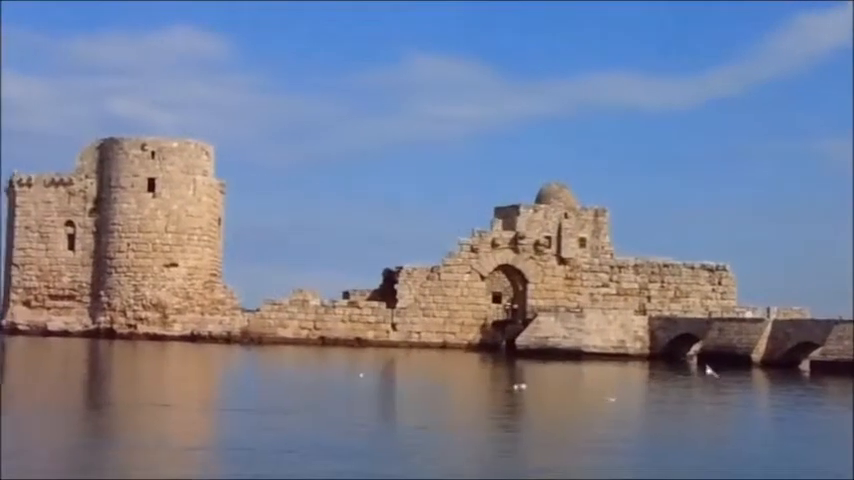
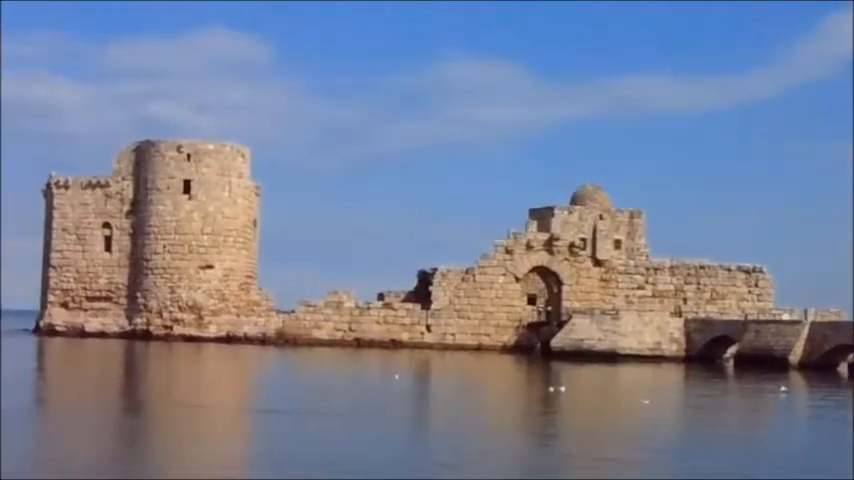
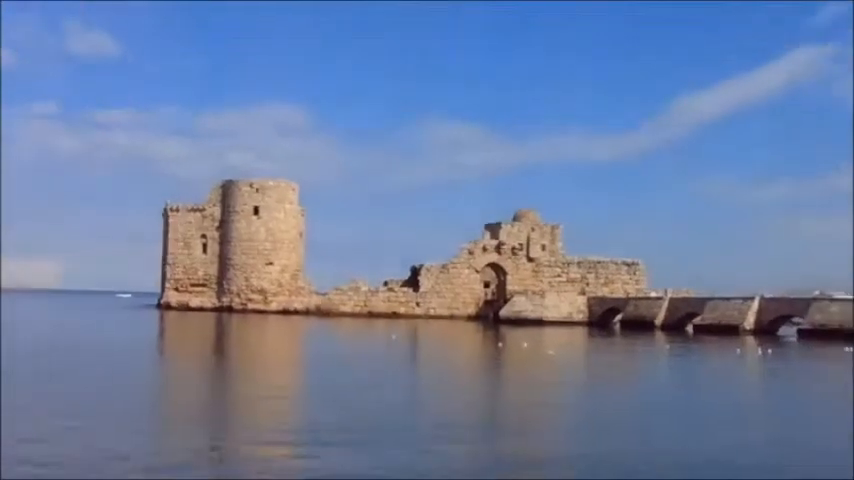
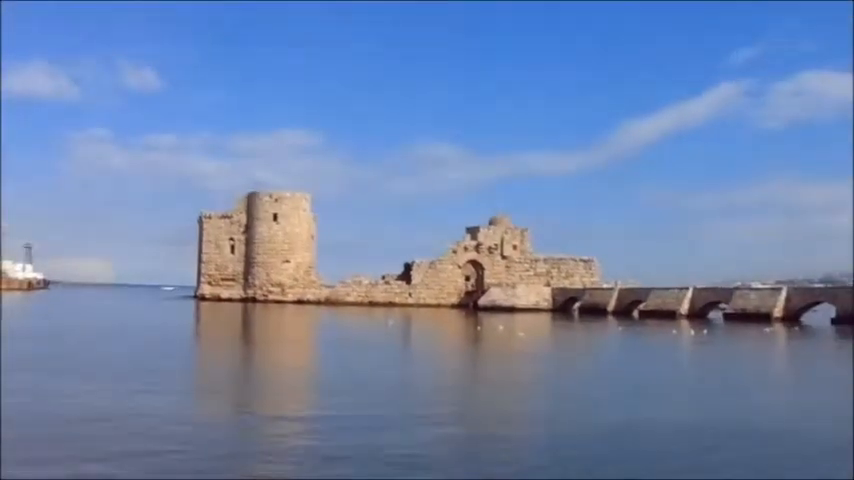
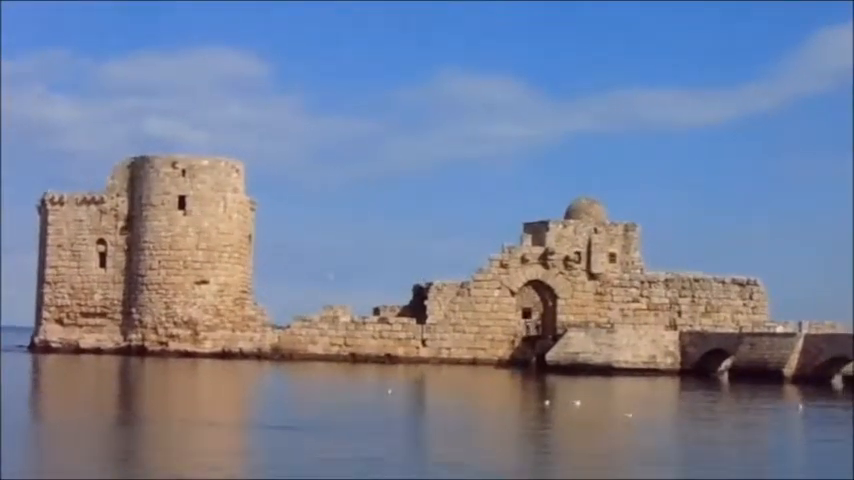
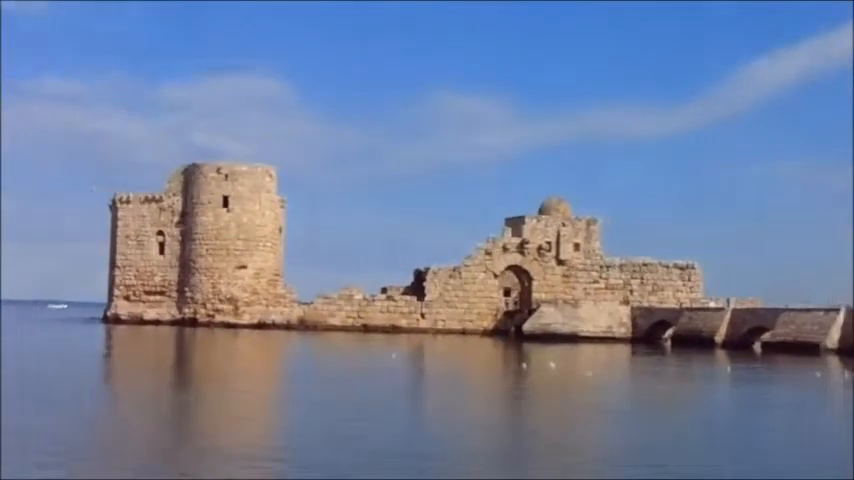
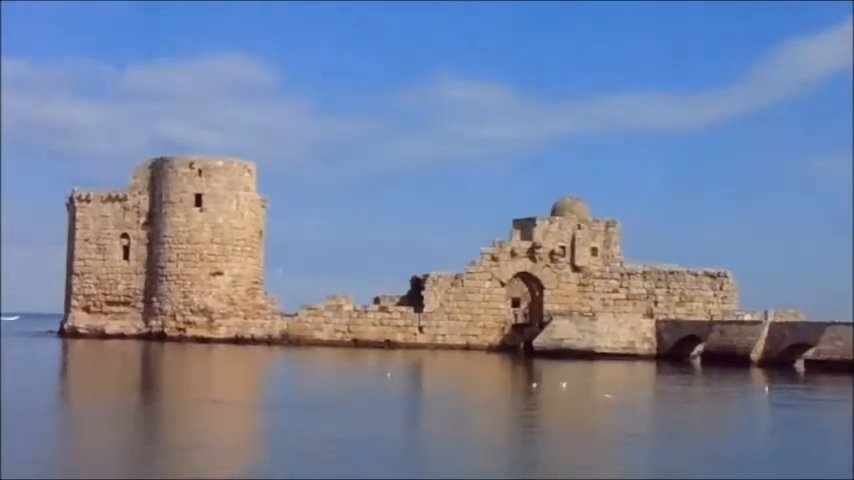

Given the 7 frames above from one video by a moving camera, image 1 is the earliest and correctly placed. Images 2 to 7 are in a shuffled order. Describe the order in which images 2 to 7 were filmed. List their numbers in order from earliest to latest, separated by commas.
2, 5, 7, 6, 3, 4
